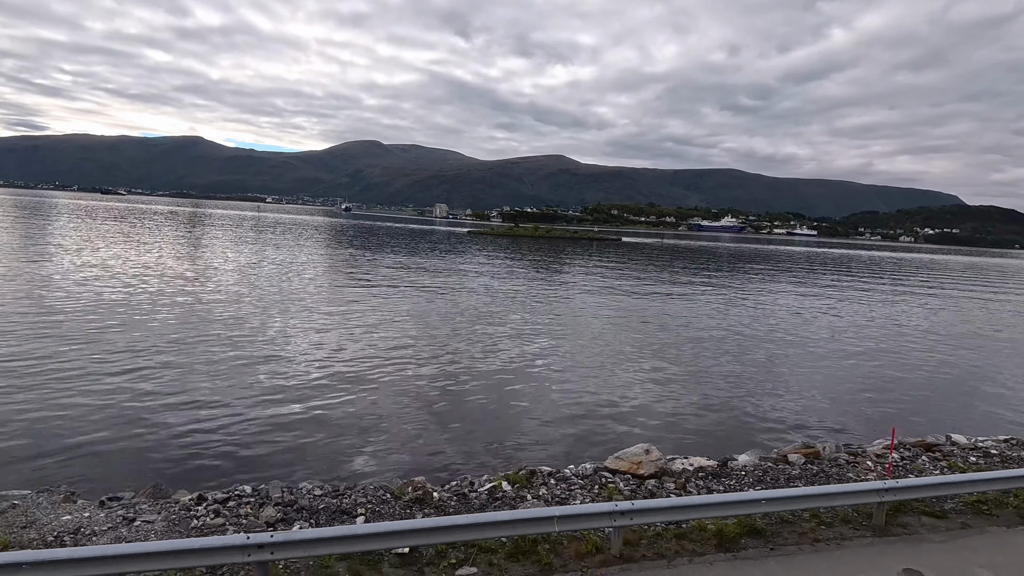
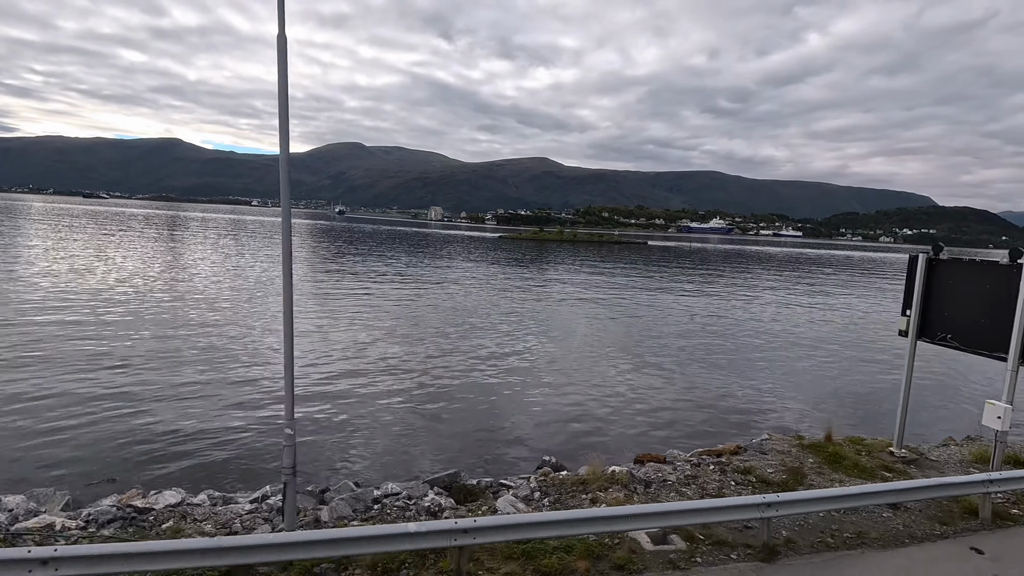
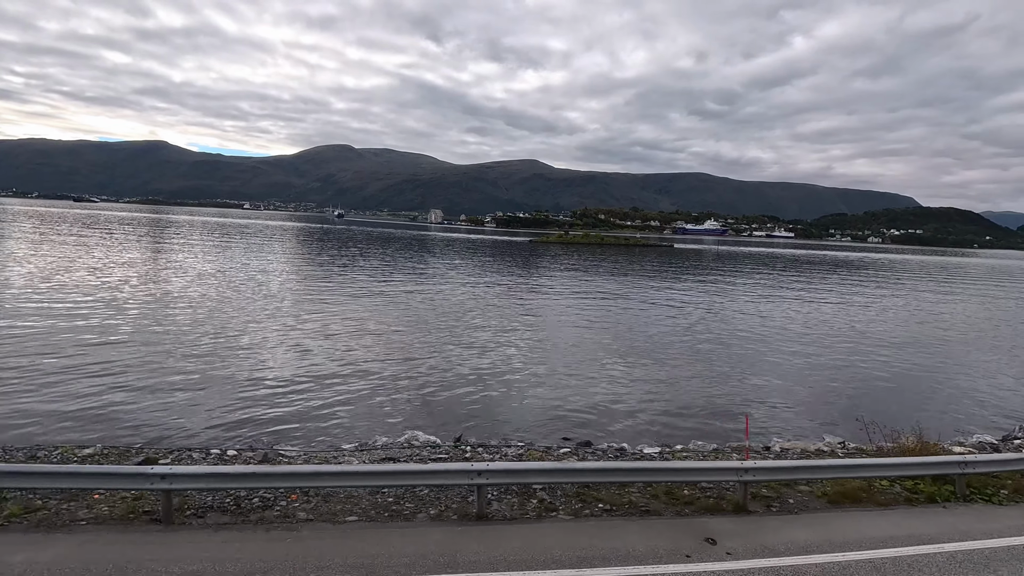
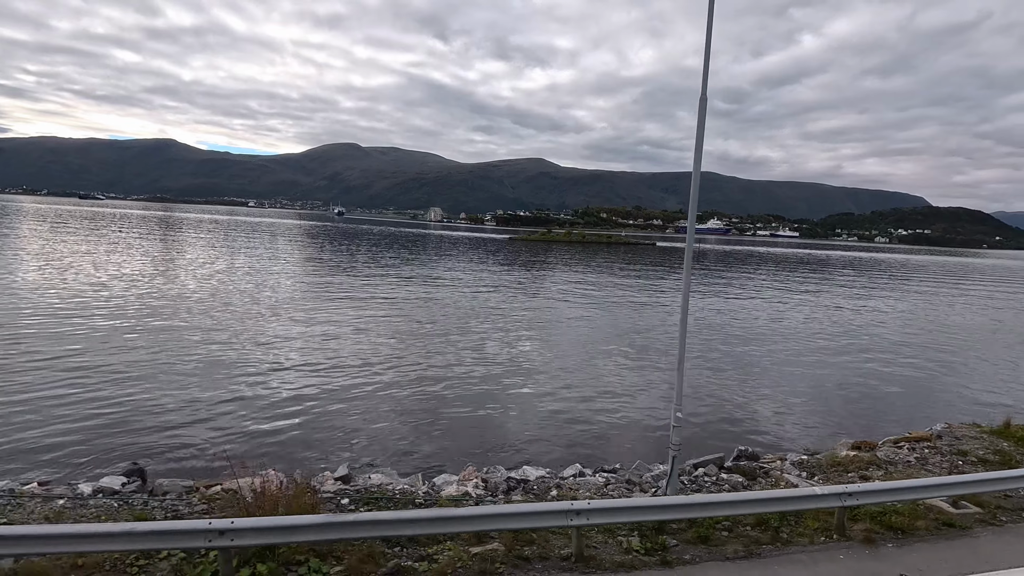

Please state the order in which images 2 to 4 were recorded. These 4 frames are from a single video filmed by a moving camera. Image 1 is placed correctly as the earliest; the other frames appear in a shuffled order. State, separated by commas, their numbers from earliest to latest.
2, 4, 3
